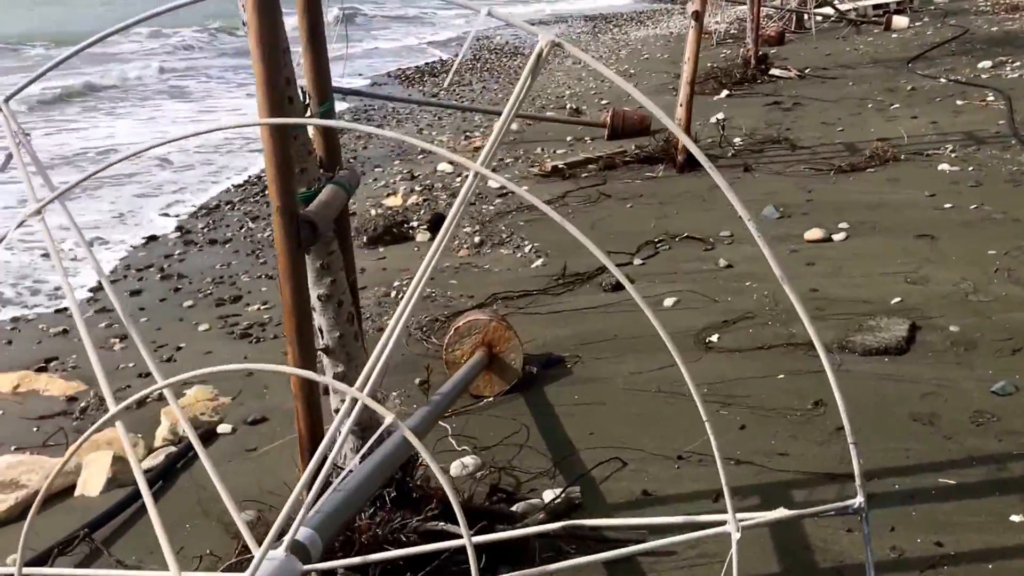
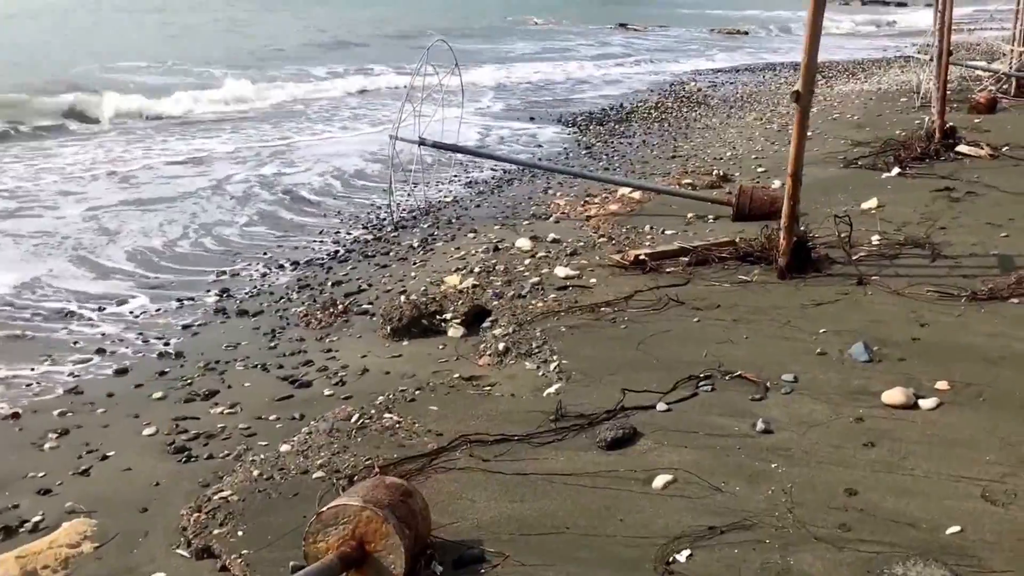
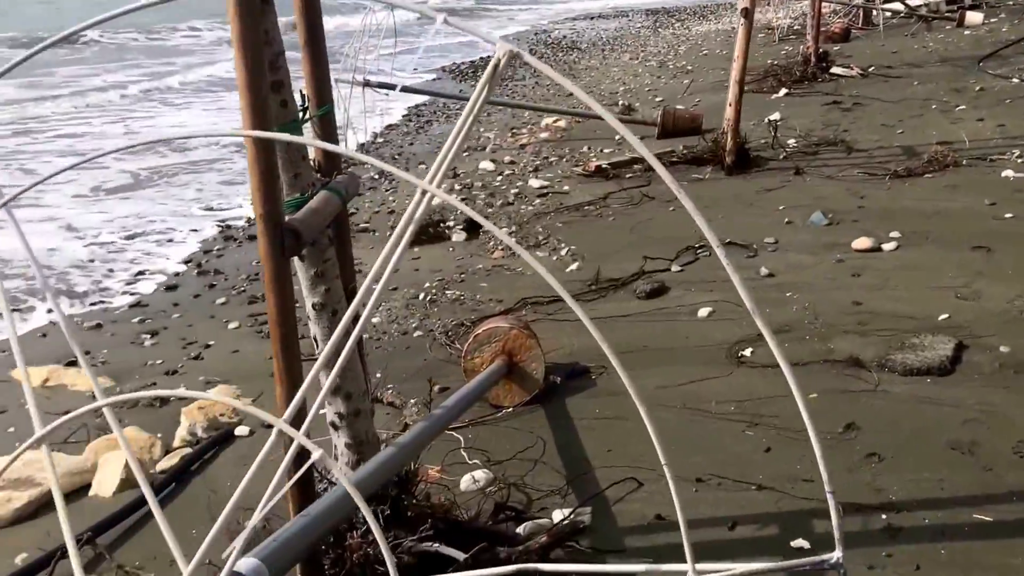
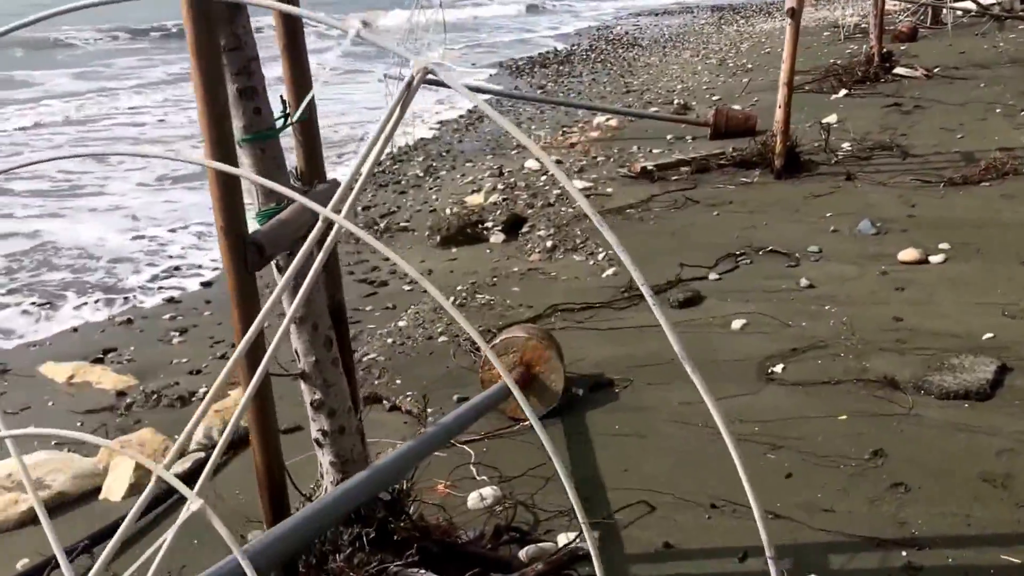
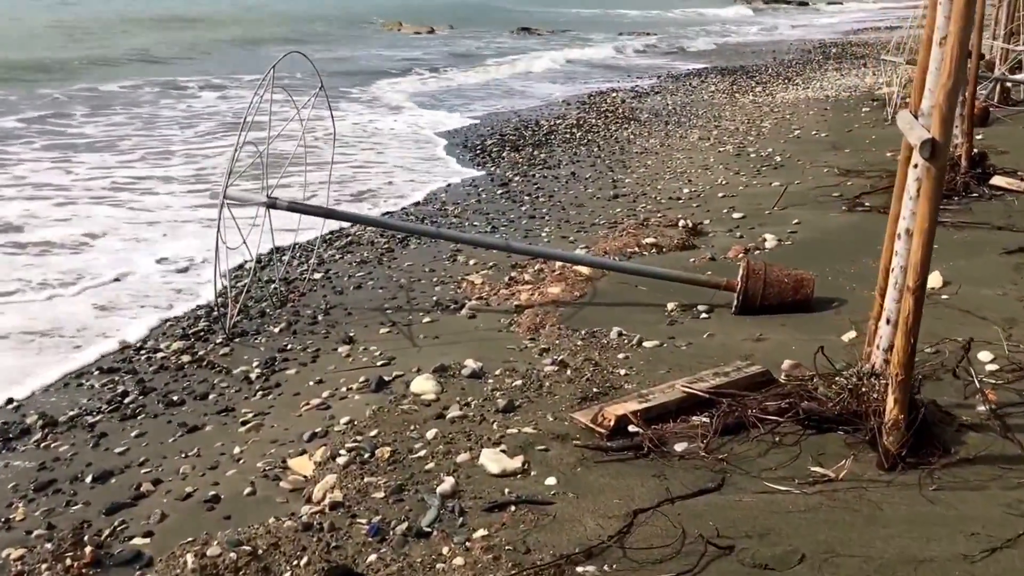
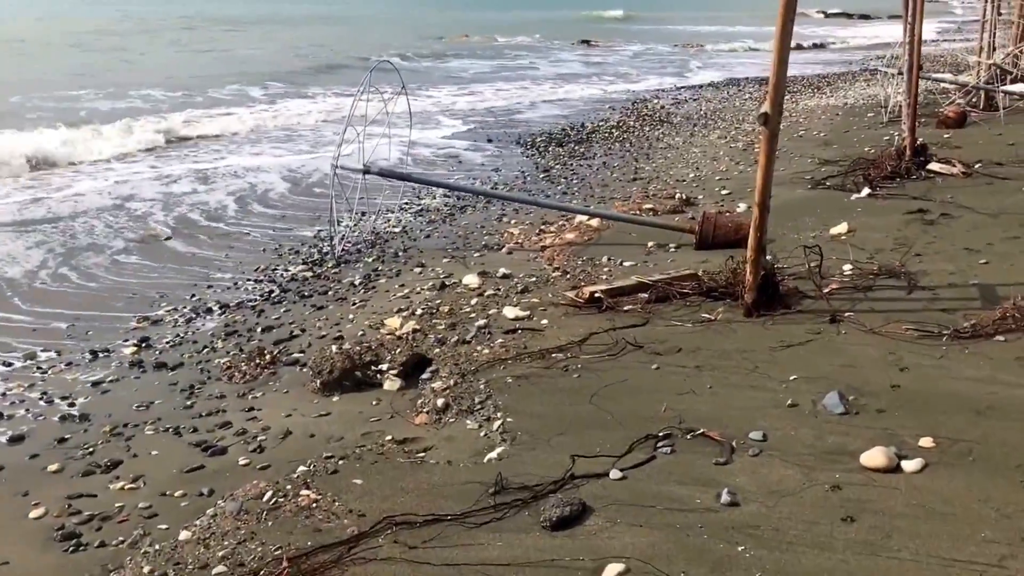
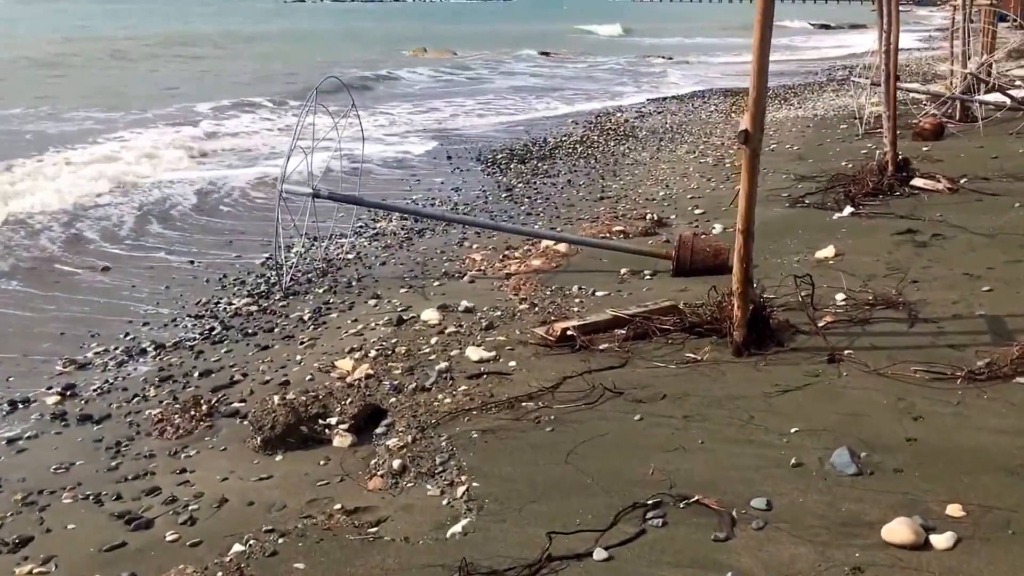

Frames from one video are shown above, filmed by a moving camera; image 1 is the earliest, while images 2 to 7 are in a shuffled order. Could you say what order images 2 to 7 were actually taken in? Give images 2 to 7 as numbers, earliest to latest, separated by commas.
3, 4, 2, 6, 7, 5
